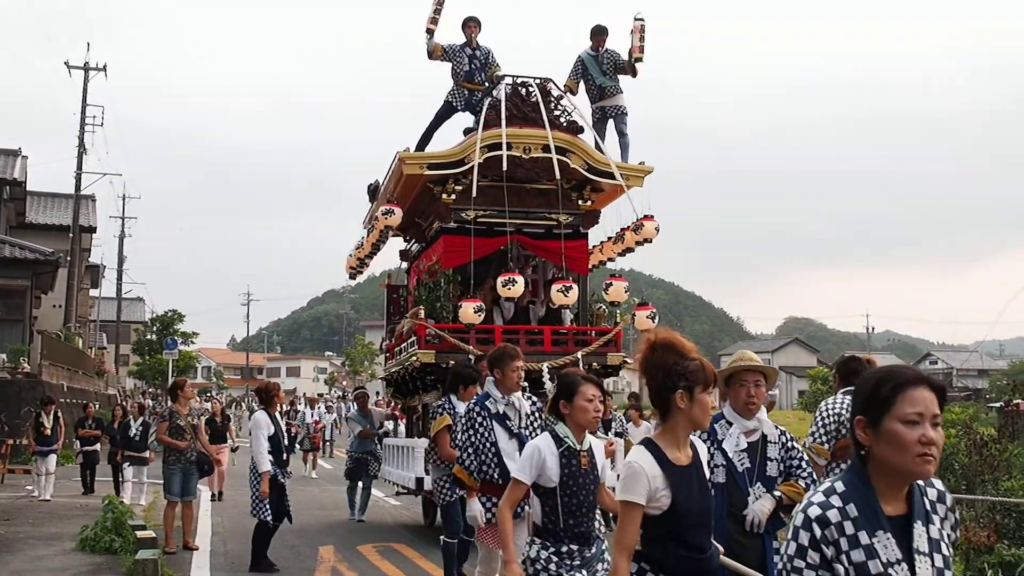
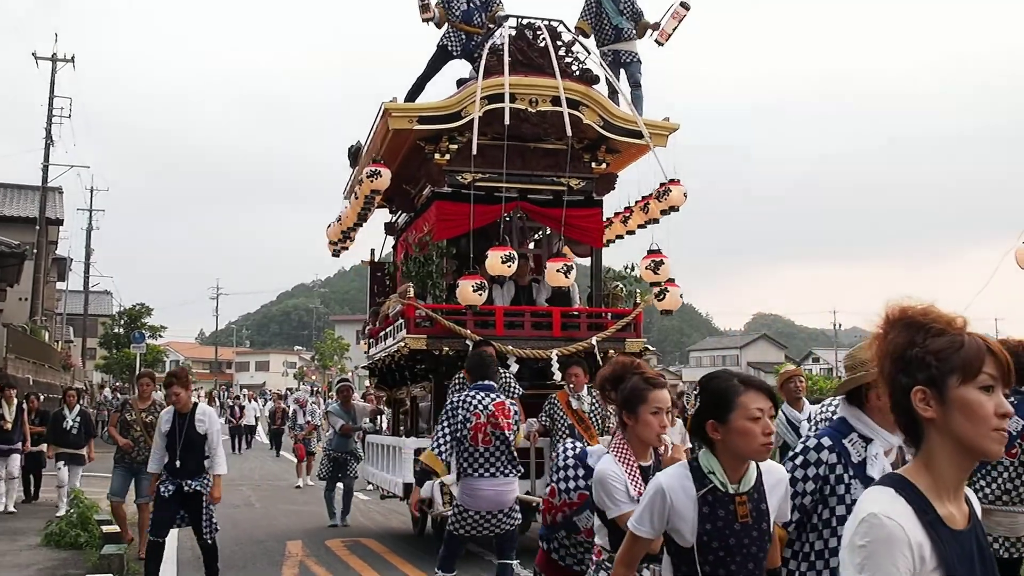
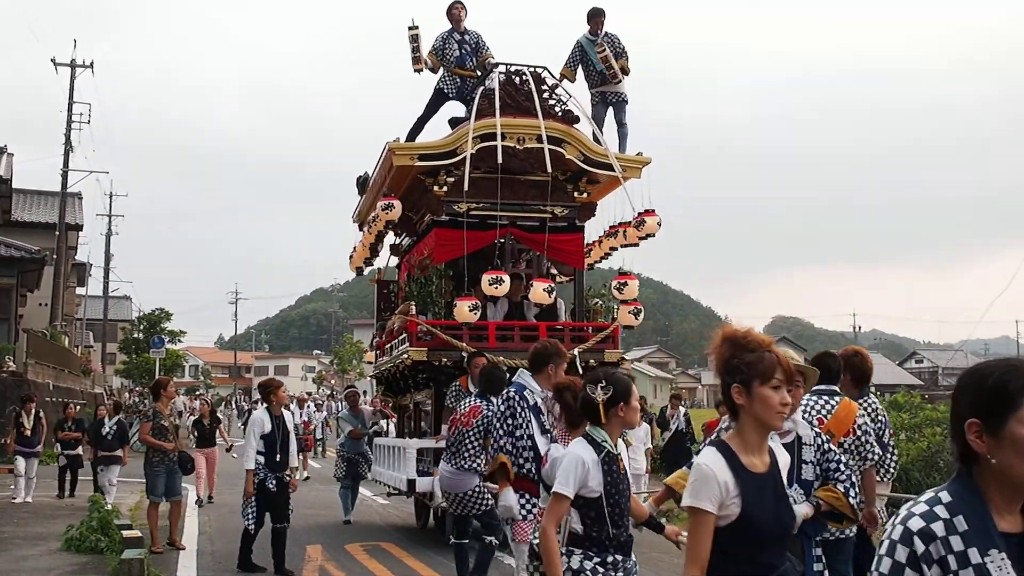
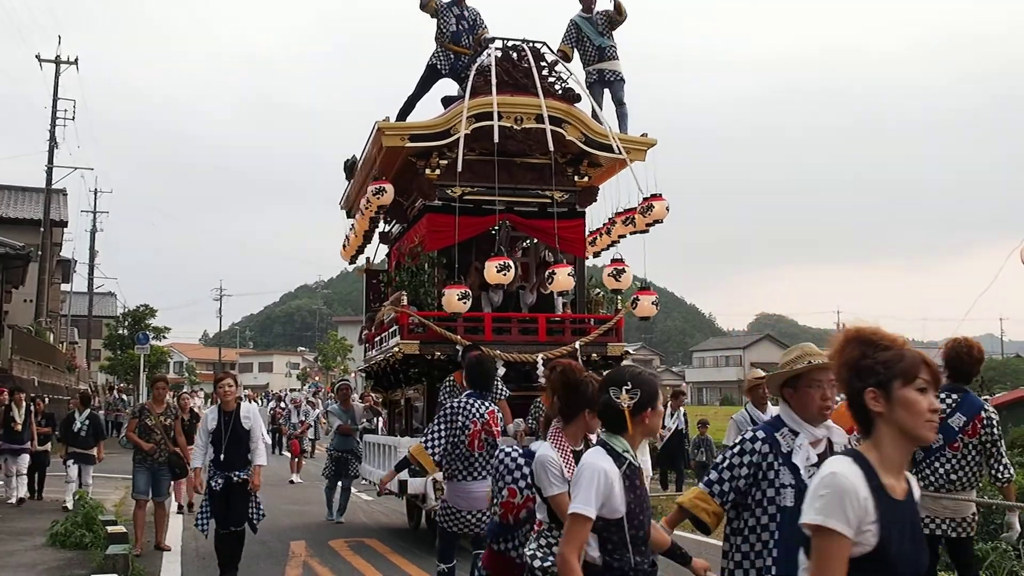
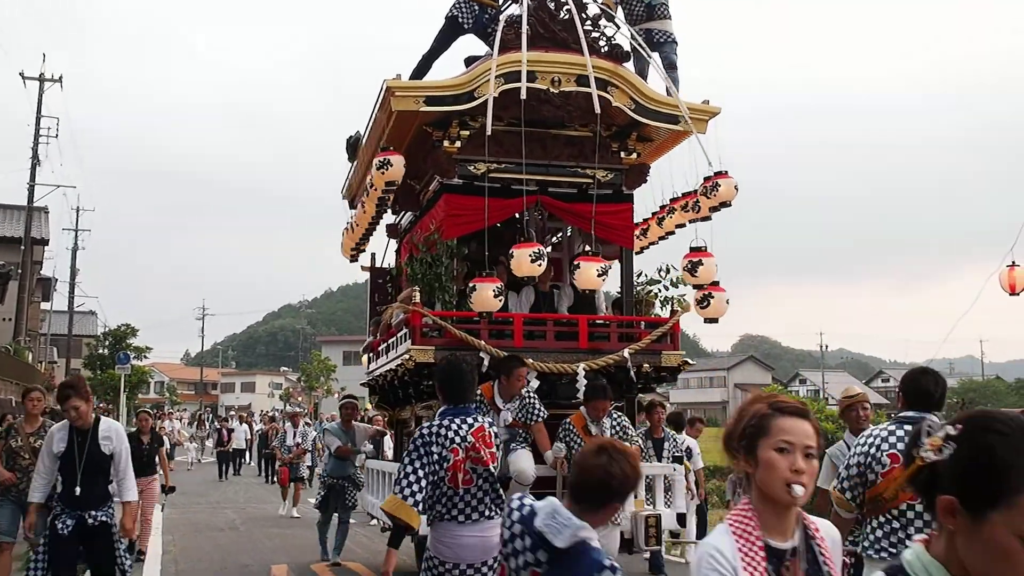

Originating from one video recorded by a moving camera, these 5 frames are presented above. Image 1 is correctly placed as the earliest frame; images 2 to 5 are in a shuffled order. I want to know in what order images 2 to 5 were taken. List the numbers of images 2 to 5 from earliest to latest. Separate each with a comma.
3, 4, 2, 5
